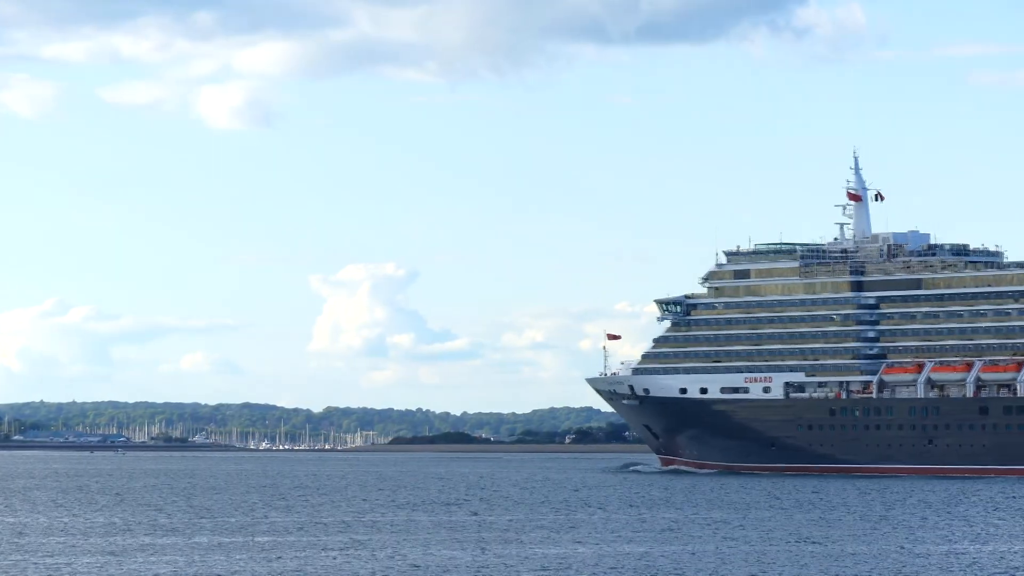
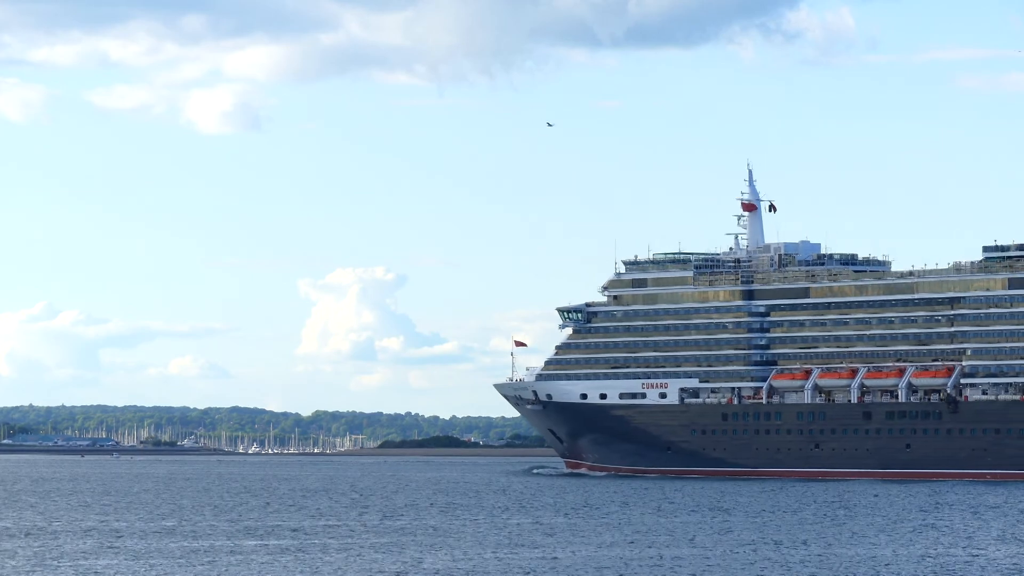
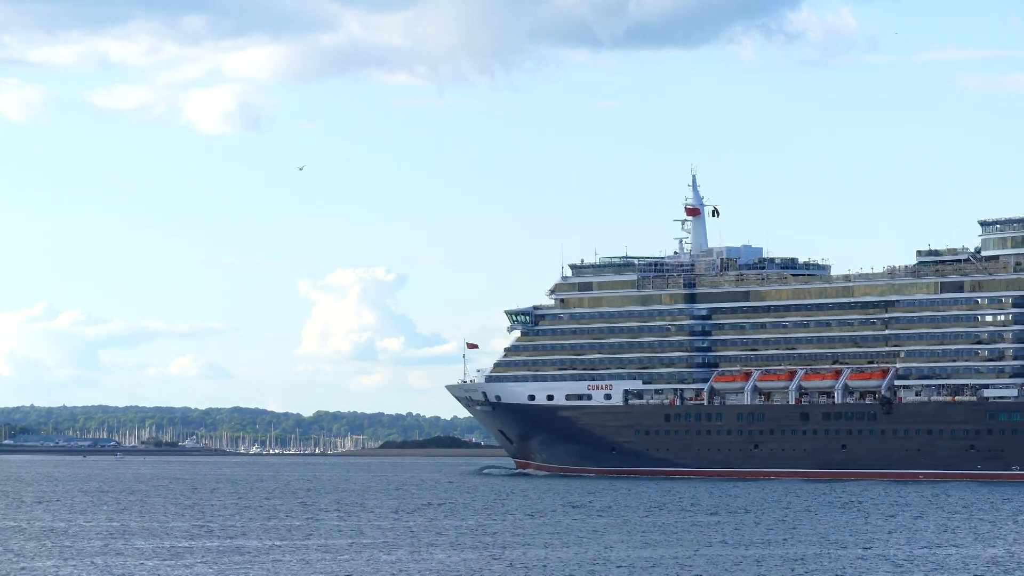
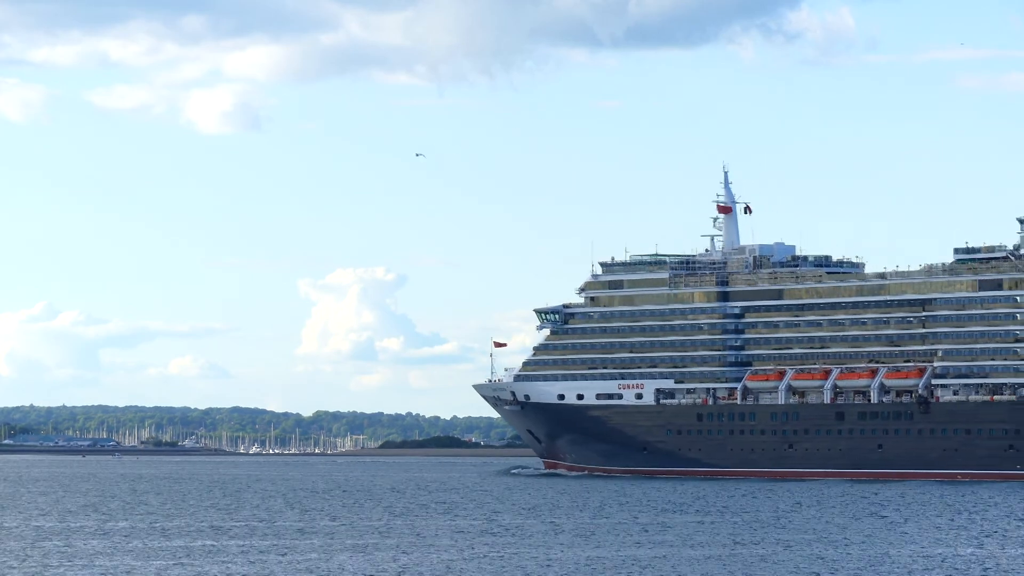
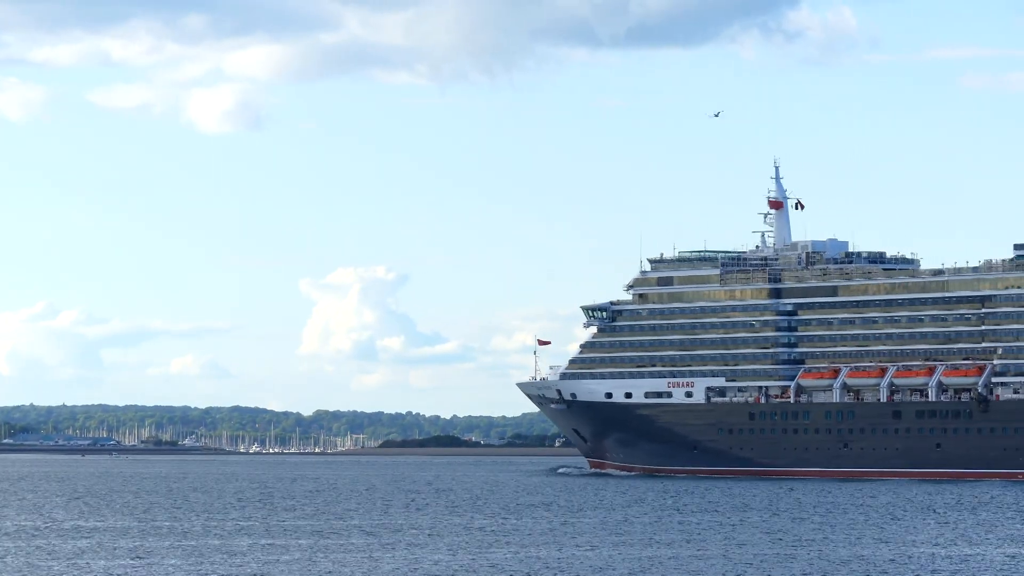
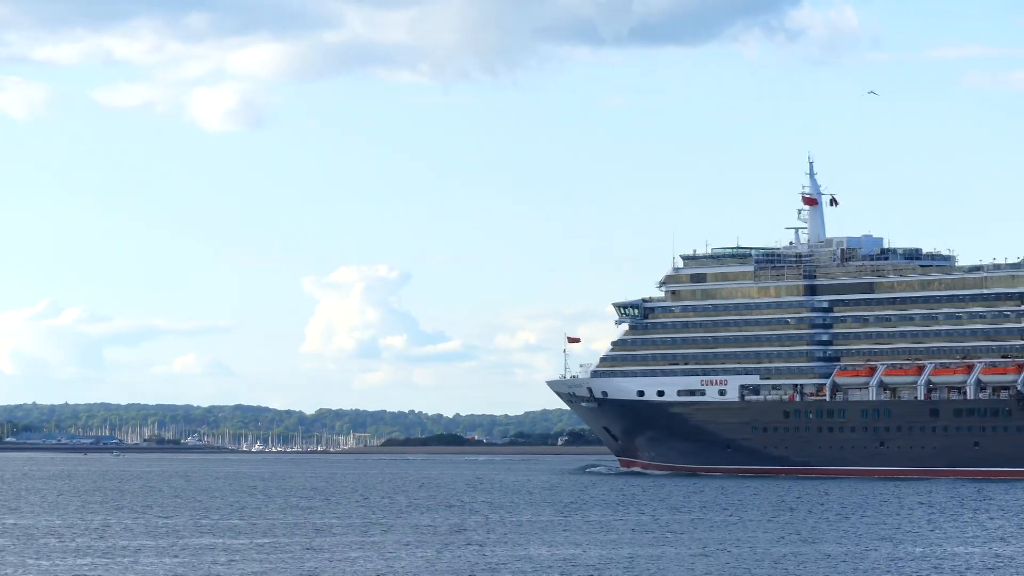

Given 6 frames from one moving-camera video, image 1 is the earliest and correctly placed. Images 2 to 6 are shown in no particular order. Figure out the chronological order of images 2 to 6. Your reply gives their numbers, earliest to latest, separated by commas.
6, 5, 2, 4, 3
